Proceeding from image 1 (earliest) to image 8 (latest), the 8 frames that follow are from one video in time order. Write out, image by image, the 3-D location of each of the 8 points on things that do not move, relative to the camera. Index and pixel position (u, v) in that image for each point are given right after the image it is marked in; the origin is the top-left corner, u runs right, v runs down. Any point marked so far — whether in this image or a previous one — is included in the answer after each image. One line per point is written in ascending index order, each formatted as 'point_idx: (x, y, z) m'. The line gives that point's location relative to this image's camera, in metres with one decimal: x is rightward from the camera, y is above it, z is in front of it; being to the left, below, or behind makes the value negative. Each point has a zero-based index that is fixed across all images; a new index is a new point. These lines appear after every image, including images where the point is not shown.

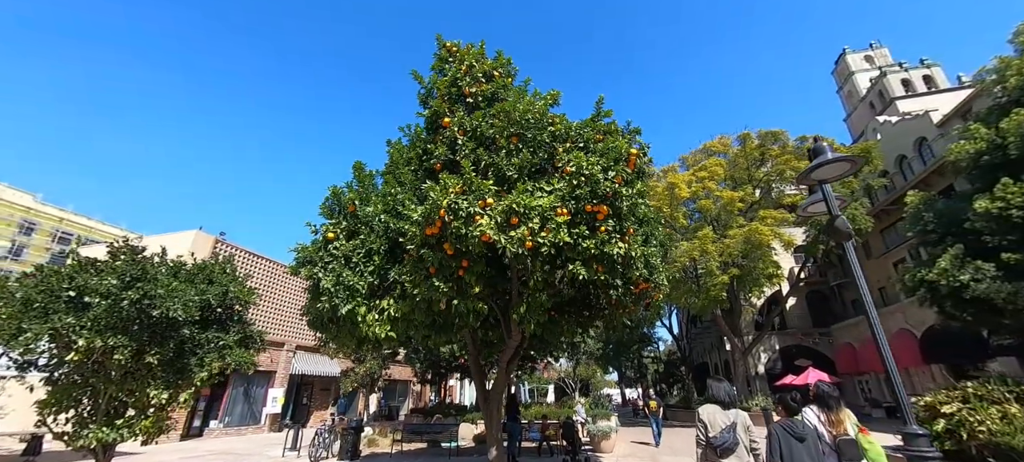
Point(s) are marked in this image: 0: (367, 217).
0: (-2.3, +0.2, +6.4) m
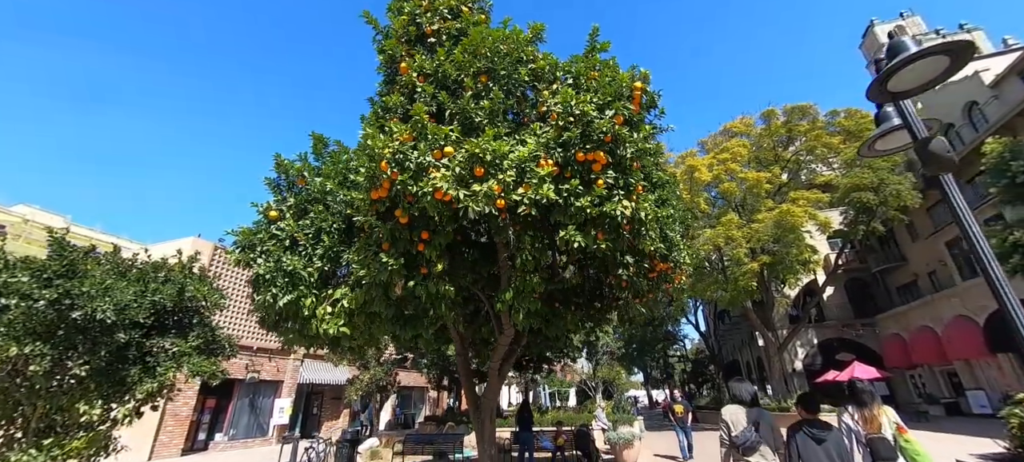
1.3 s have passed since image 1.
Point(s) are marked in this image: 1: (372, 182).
0: (-2.6, +0.5, +5.3) m
1: (-1.4, +0.5, +4.1) m
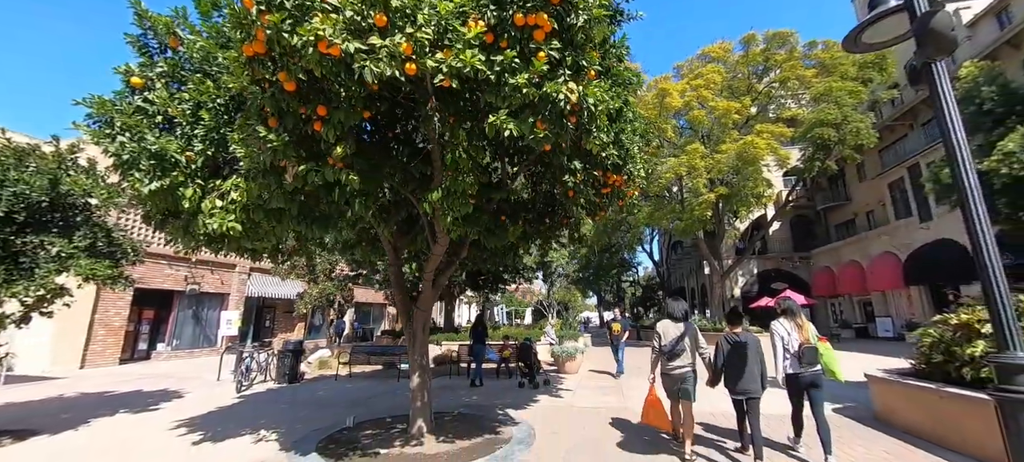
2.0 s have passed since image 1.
0: (-3.3, +1.8, +4.2) m
1: (-2.1, +1.6, +3.1) m
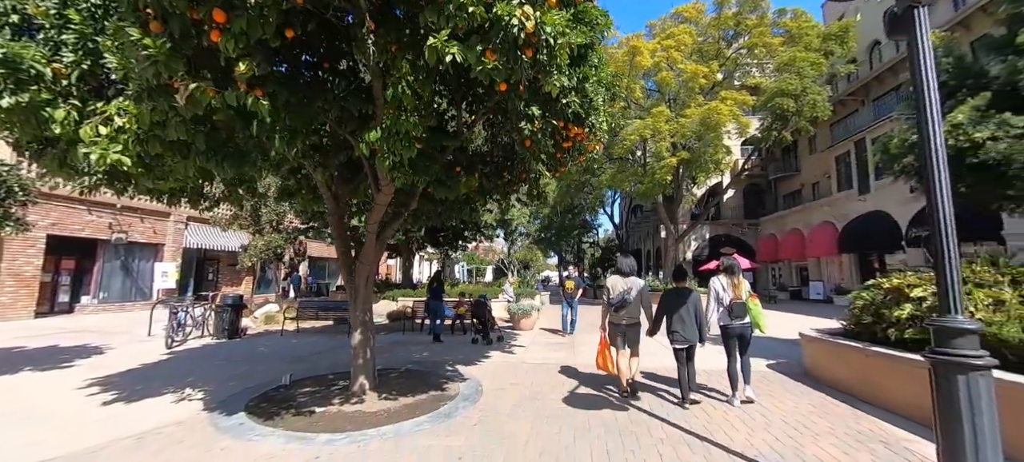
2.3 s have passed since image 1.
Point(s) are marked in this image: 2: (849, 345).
0: (-3.8, +2.4, +3.3) m
1: (-2.4, +2.0, +2.4) m
2: (+4.6, -1.6, +5.5) m
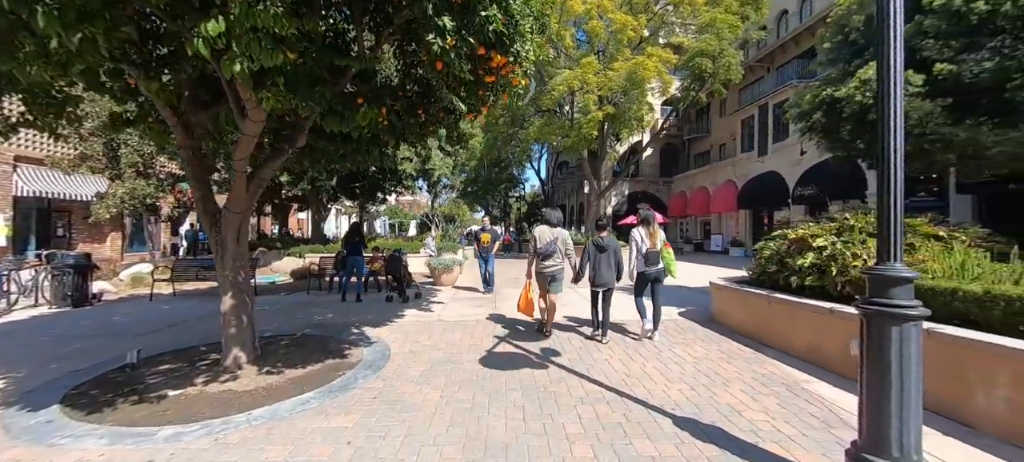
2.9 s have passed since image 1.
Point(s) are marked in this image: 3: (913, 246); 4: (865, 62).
0: (-4.3, +2.8, +1.6) m
1: (-2.8, +2.3, +1.0) m
2: (+3.5, -0.9, +5.7) m
3: (+4.6, -0.2, +4.6) m
4: (+5.6, +2.7, +6.3) m
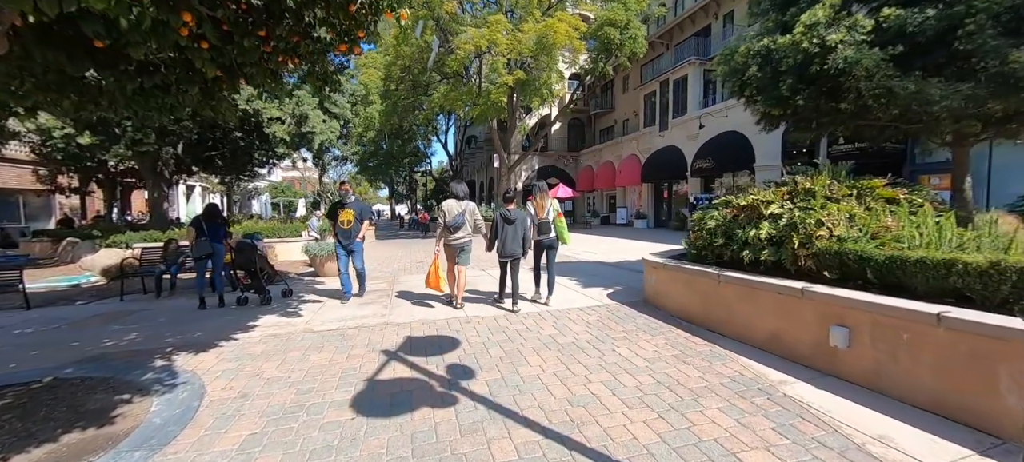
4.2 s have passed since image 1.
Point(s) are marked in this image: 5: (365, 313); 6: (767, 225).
0: (-4.5, +2.8, -1.1) m
1: (-2.9, +2.2, -1.3) m
2: (+2.3, -0.5, +4.8) m
3: (+3.6, +0.2, +4.0) m
4: (+4.2, +3.2, +5.7) m
5: (-2.1, -1.2, +5.6) m
6: (+2.8, +0.1, +4.3) m
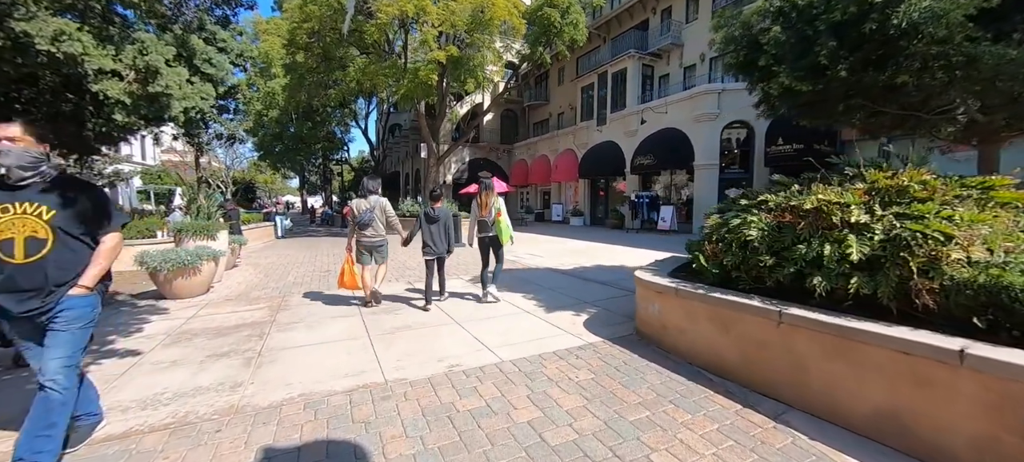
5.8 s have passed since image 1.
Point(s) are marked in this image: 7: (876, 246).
0: (-3.7, +2.6, -3.8) m
1: (-2.0, +2.0, -3.7) m
2: (+1.9, -0.6, +3.3) m
3: (+3.4, +0.1, +2.7) m
4: (+3.6, +3.1, +4.5) m
5: (-2.6, -1.3, +3.3) m
6: (+2.5, -0.1, +2.9) m
7: (+2.6, -0.1, +2.8) m
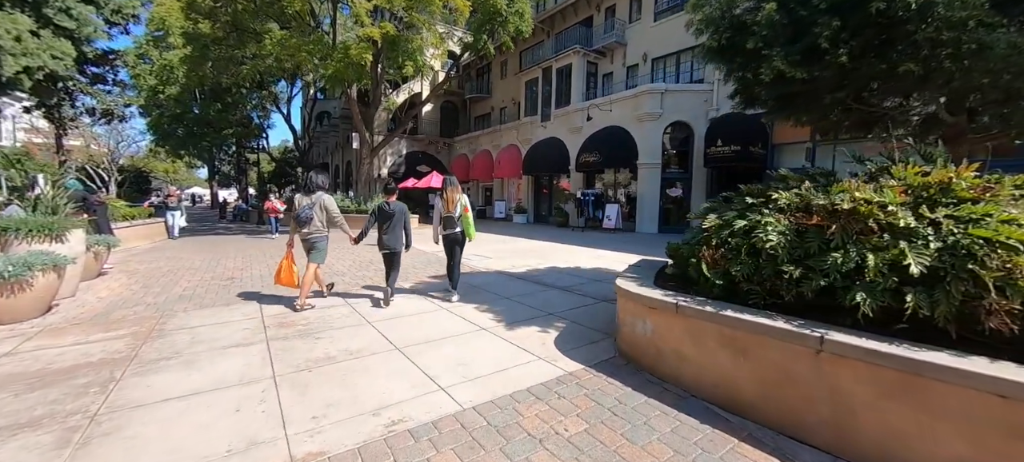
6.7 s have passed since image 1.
0: (-2.7, +2.5, -5.2) m
1: (-1.1, +2.0, -4.9) m
2: (+1.7, -0.6, +2.6) m
3: (+3.3, 0.0, +2.3) m
4: (+3.2, +3.1, +4.1) m
5: (-2.7, -1.3, +2.0) m
6: (+2.3, -0.1, +2.3) m
7: (+2.5, -0.1, +2.3) m
